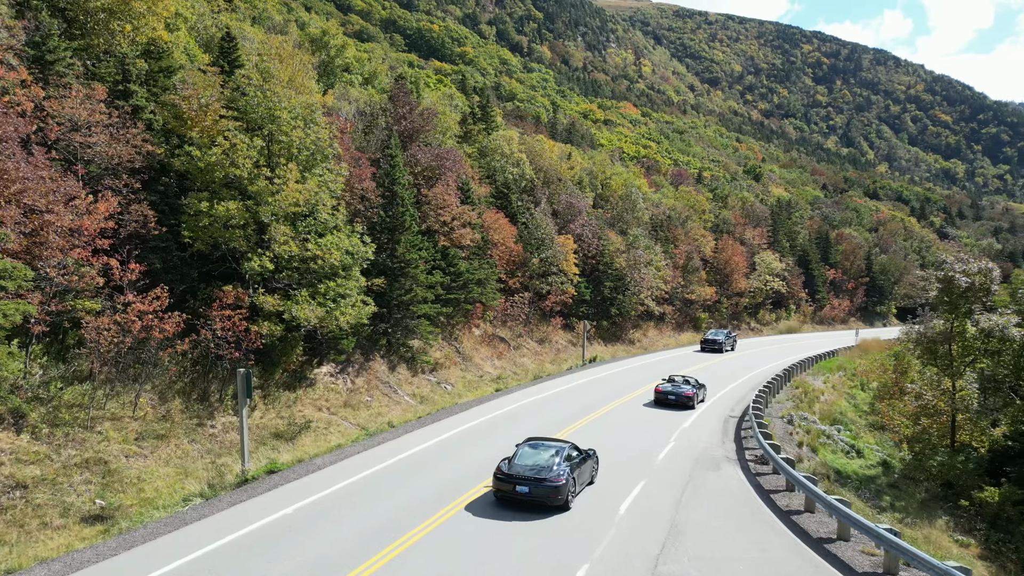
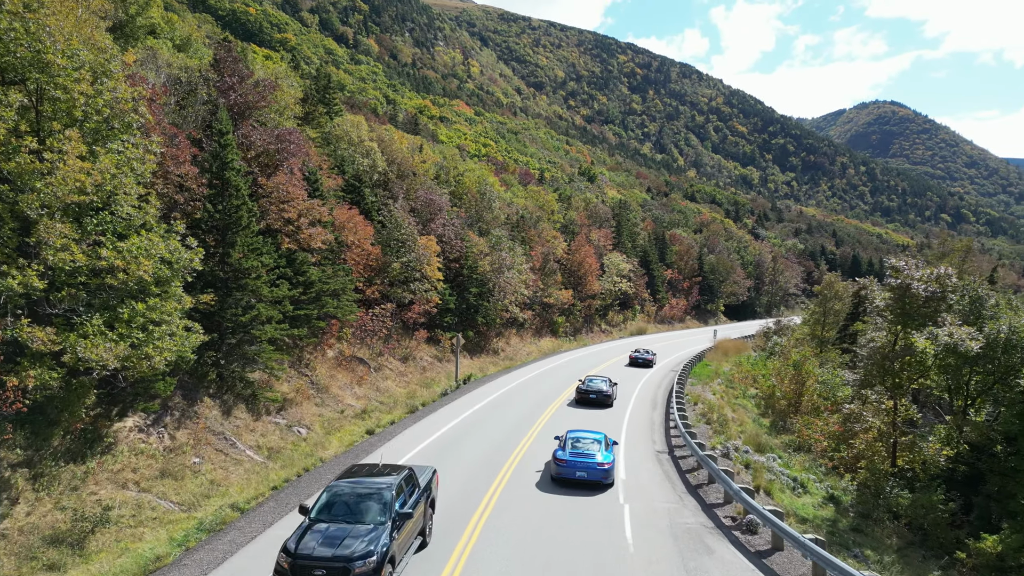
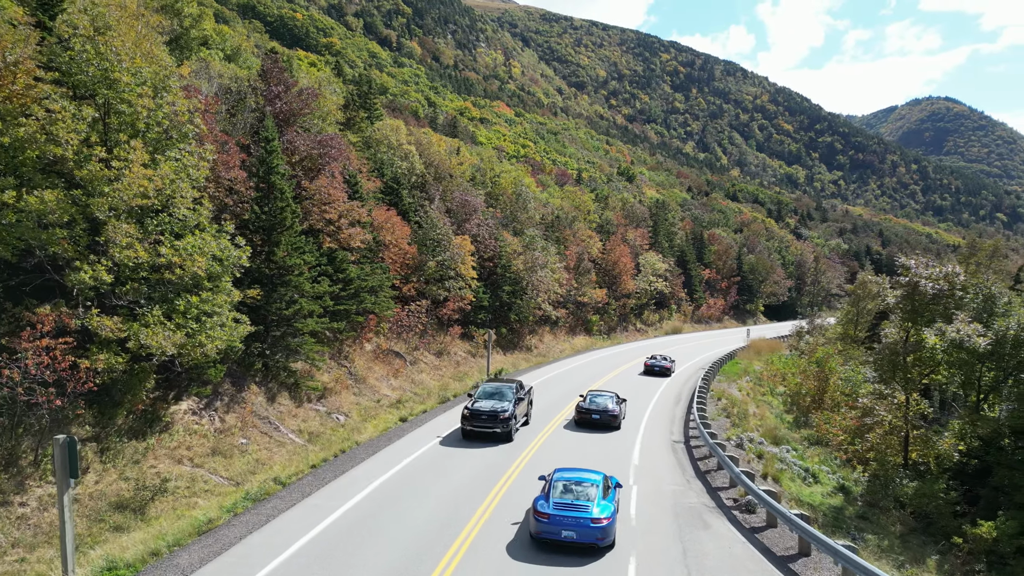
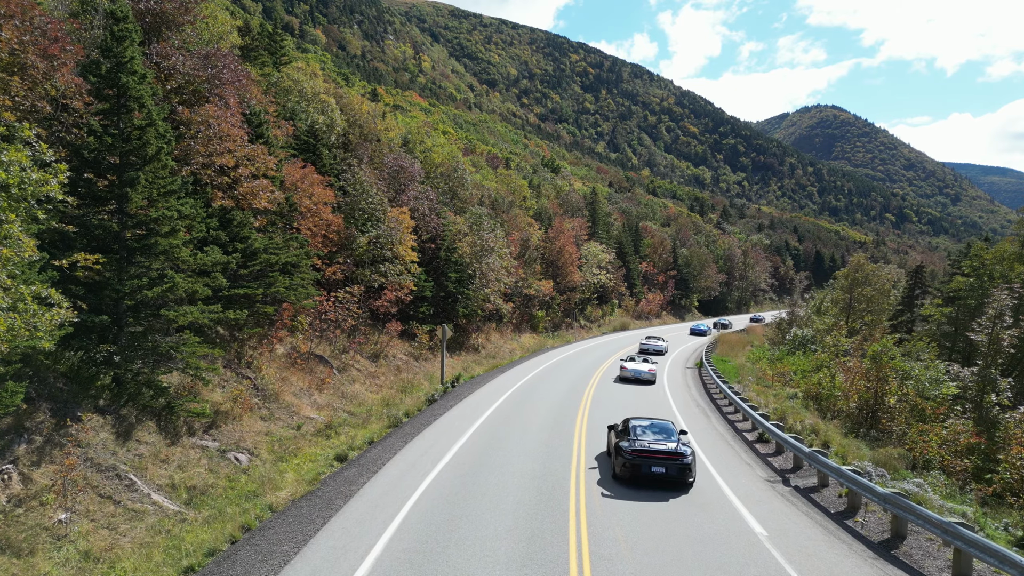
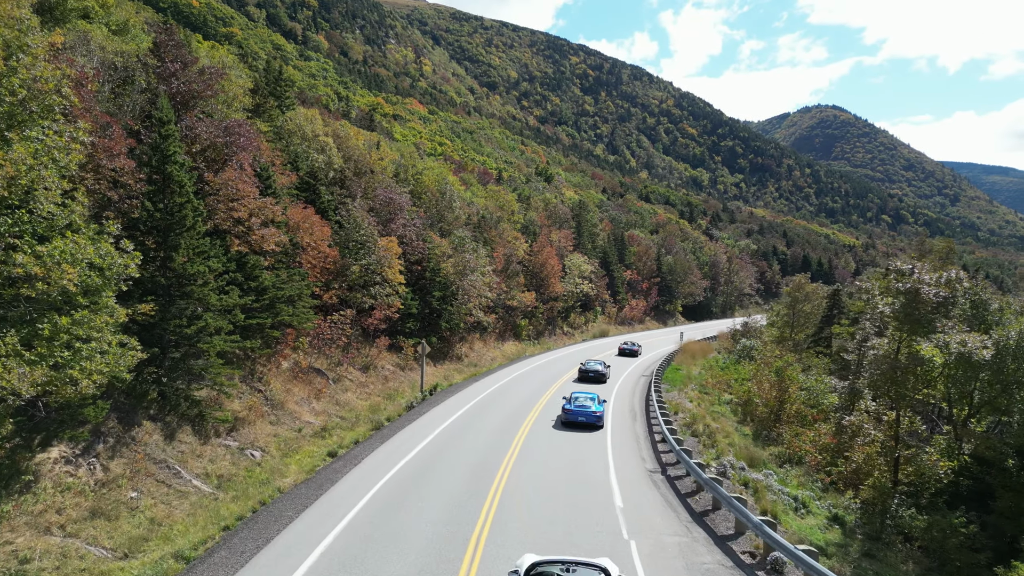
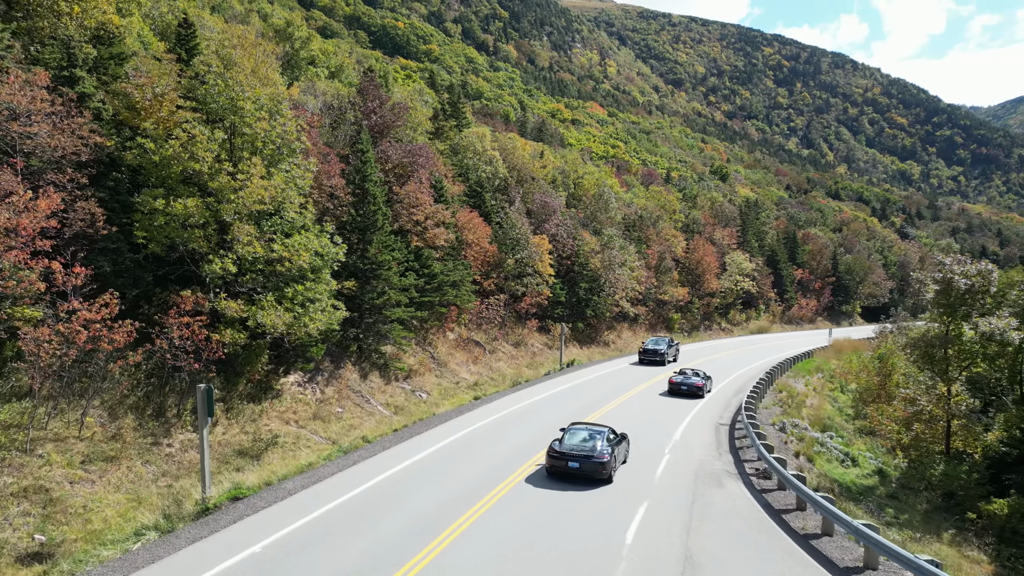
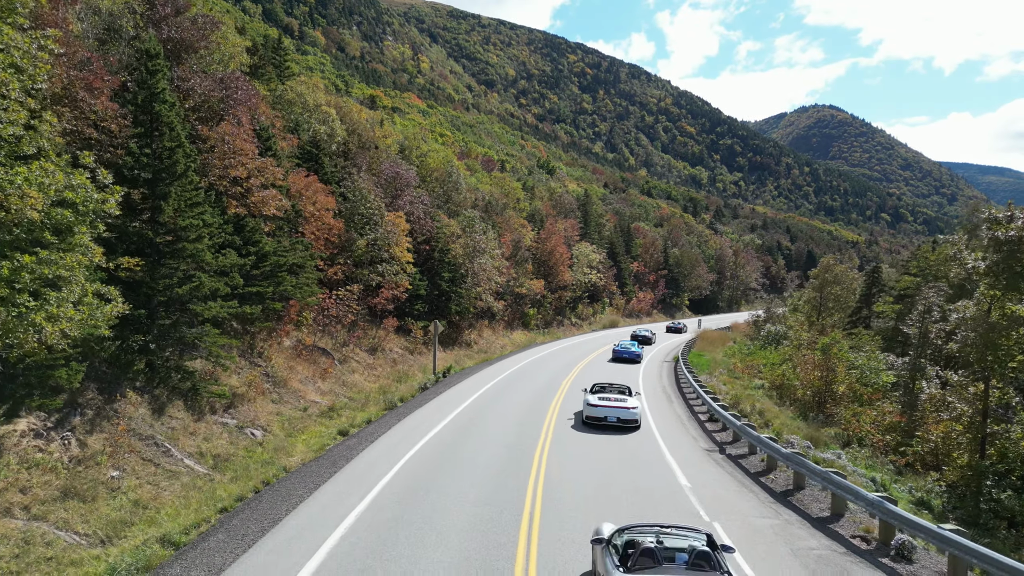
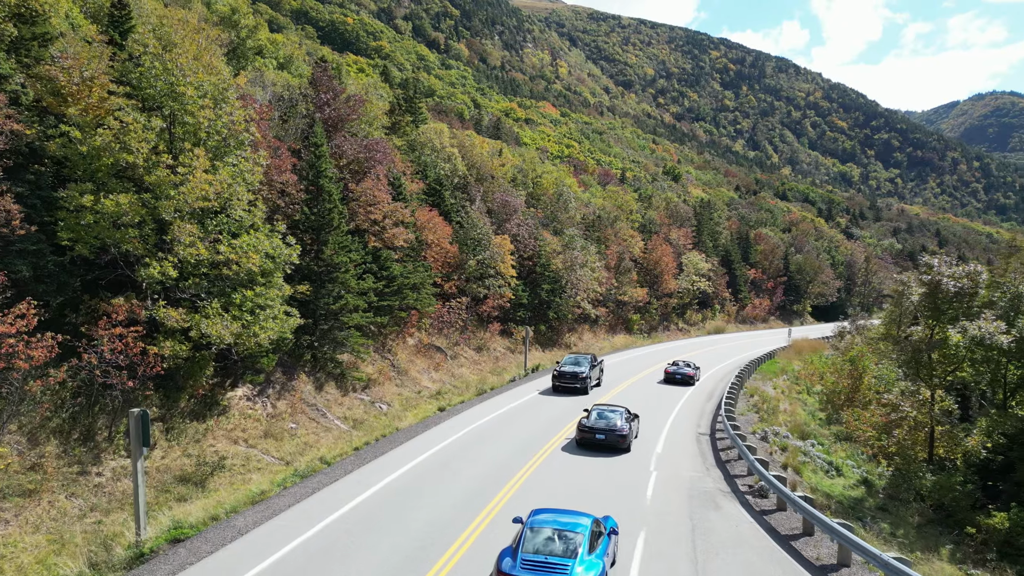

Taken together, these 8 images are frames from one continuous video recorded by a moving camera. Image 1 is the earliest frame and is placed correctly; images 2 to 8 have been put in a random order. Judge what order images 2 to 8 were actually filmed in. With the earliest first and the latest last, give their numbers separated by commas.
6, 8, 3, 2, 5, 7, 4
